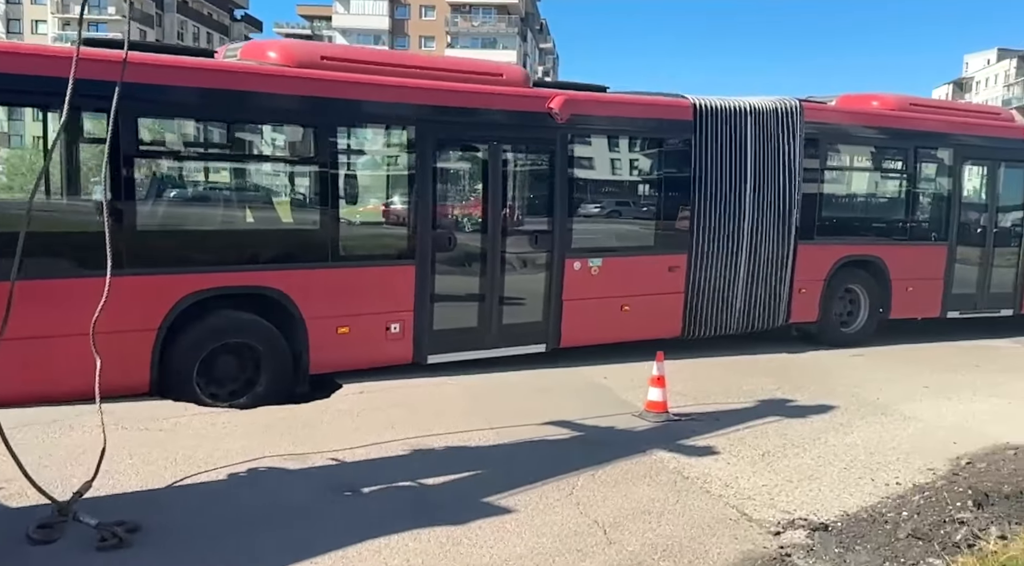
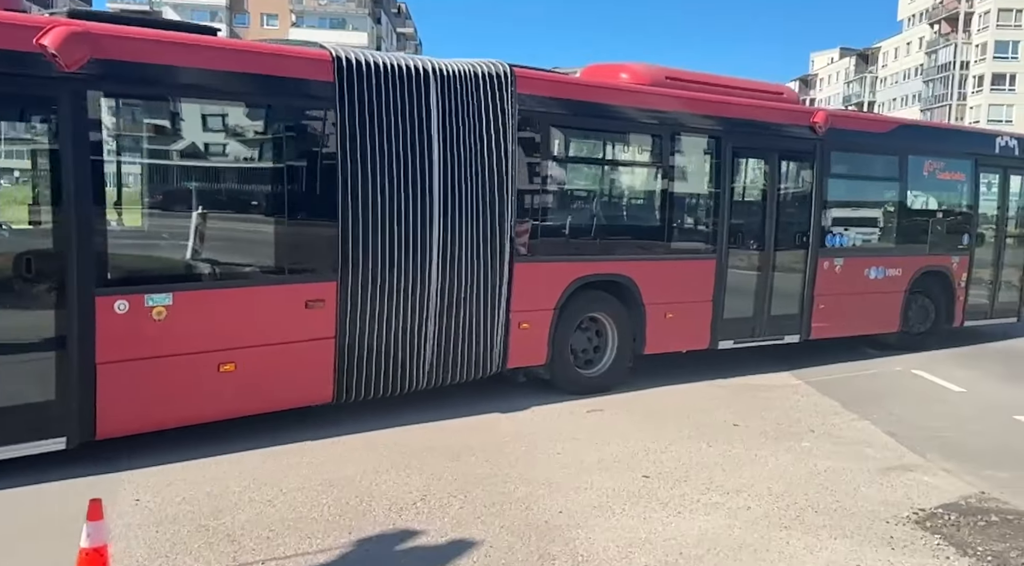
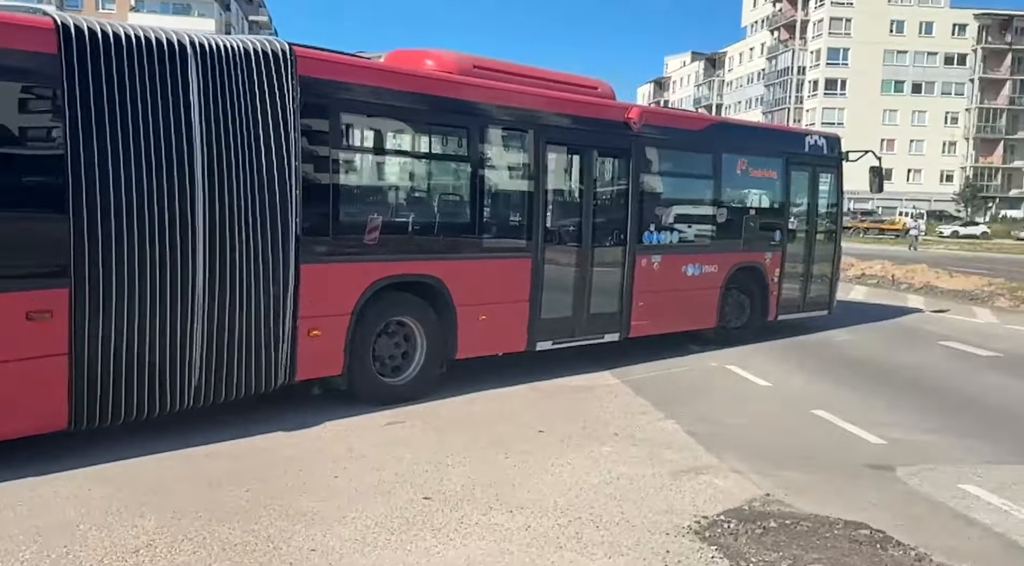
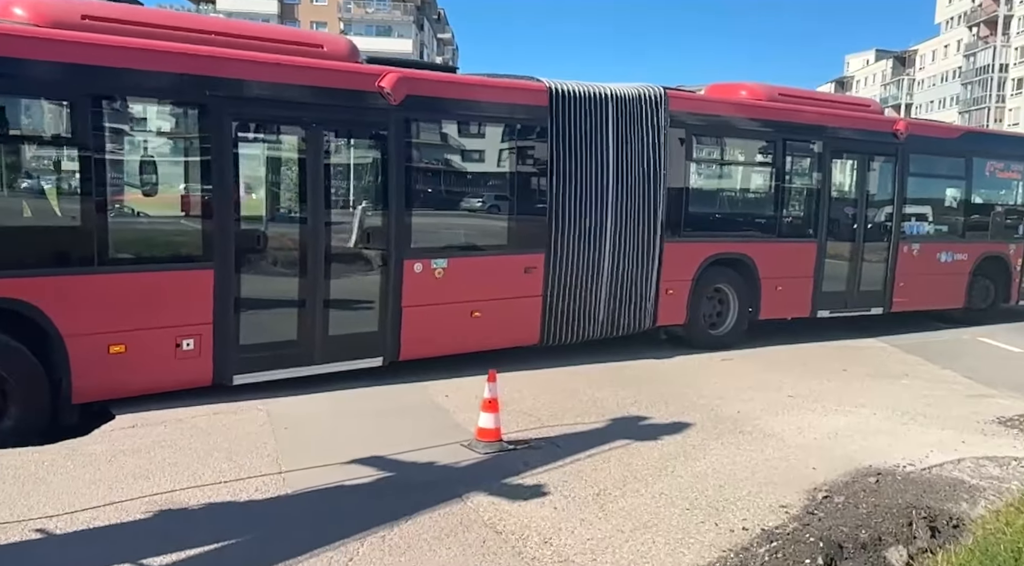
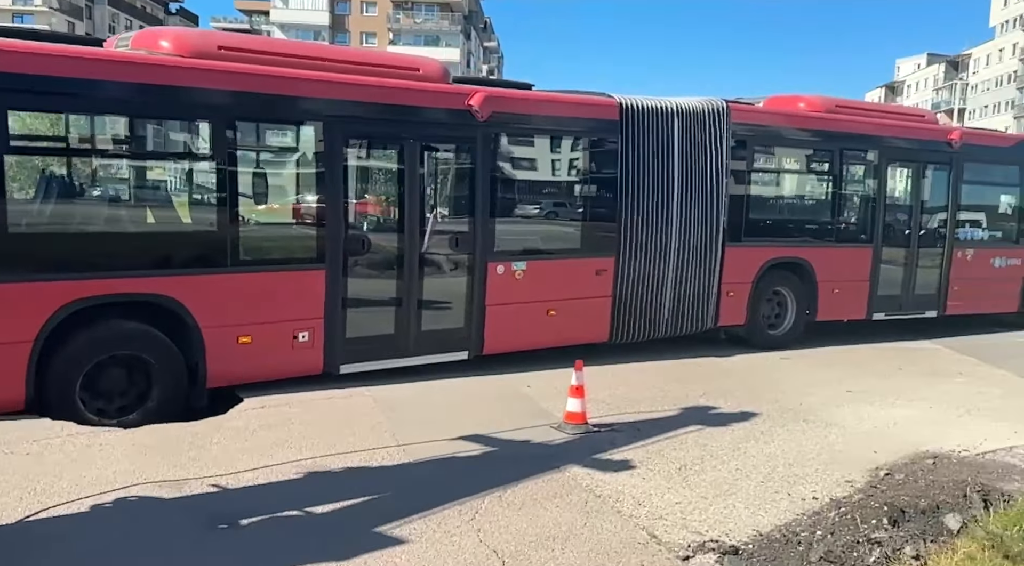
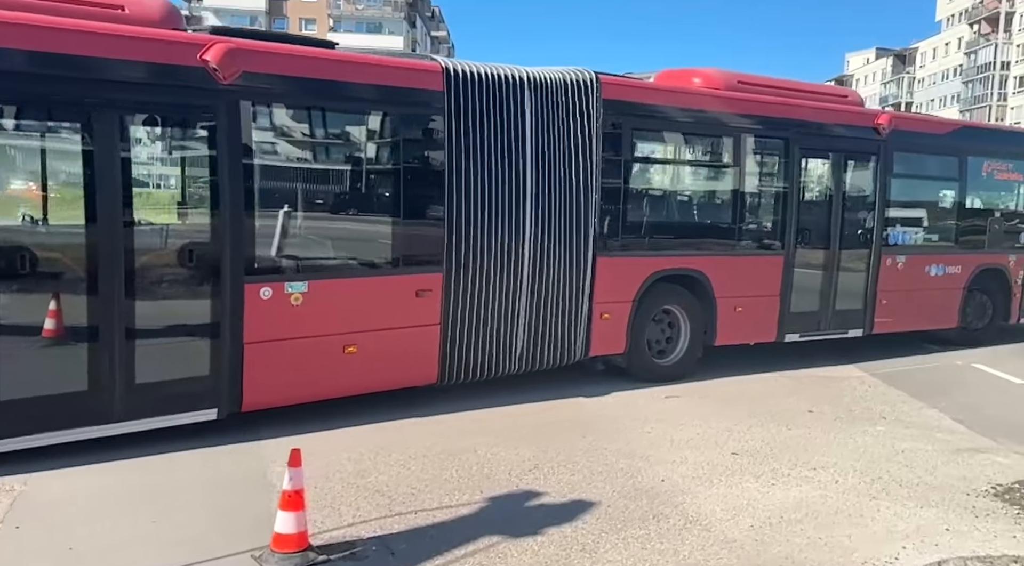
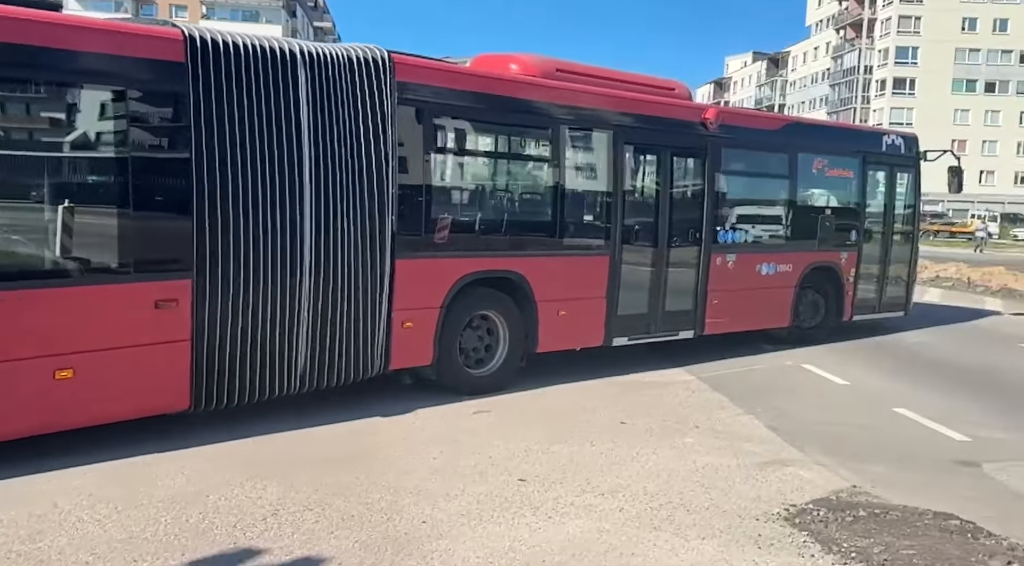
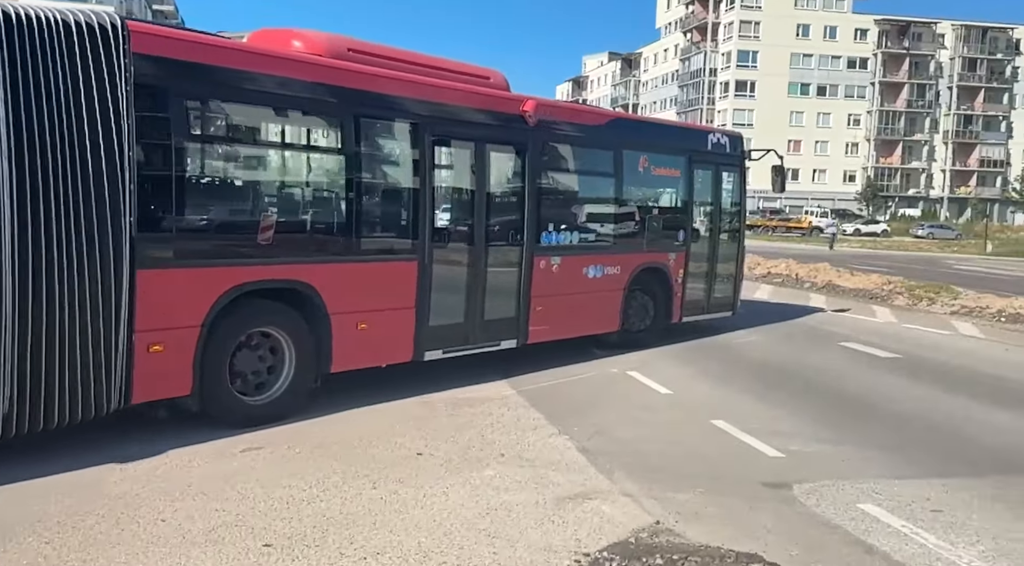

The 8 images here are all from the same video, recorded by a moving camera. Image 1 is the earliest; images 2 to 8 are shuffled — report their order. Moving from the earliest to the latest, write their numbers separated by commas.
5, 4, 6, 2, 7, 3, 8
